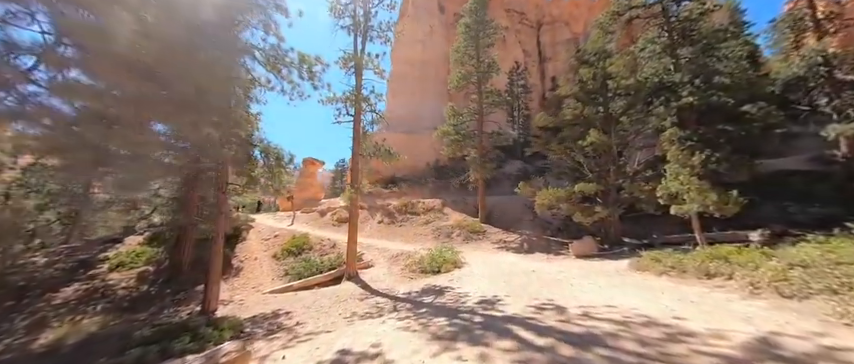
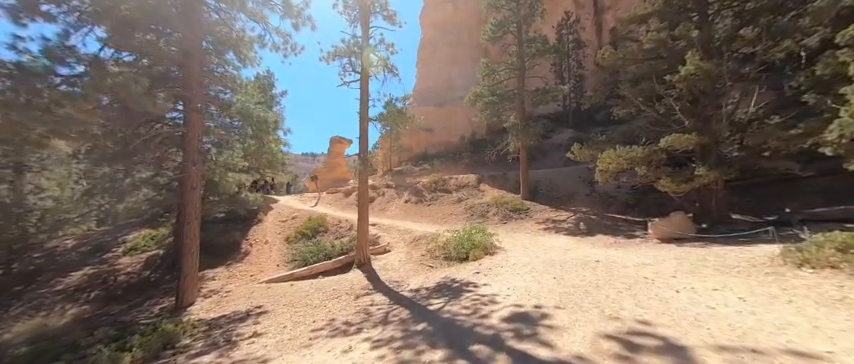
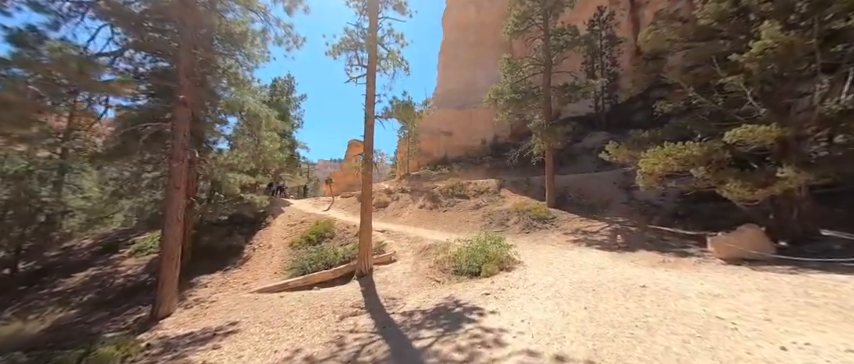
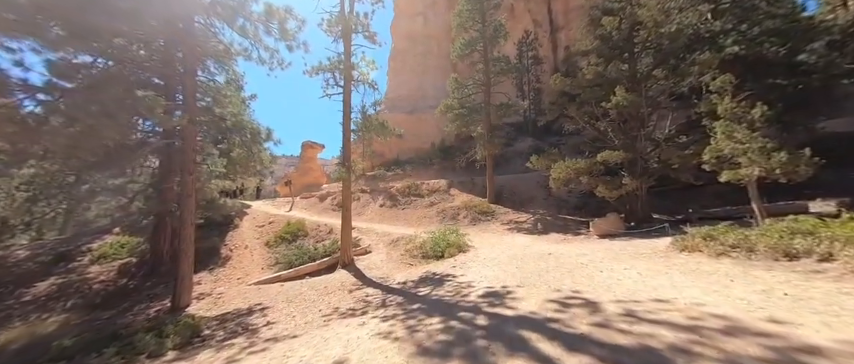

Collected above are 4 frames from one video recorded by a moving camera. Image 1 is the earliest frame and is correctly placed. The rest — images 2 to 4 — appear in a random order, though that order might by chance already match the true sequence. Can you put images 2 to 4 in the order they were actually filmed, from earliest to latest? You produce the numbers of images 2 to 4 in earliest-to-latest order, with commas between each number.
4, 2, 3
